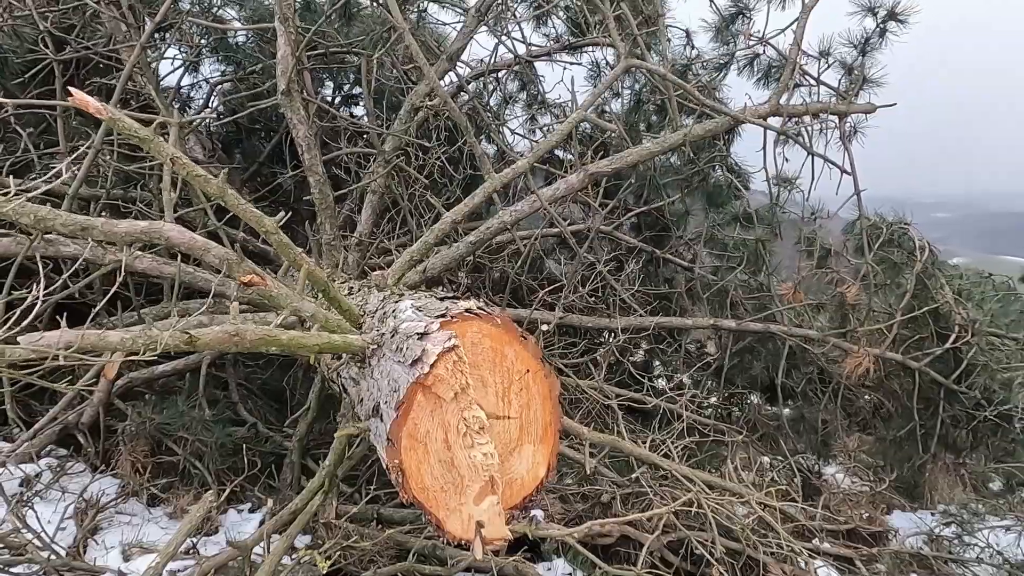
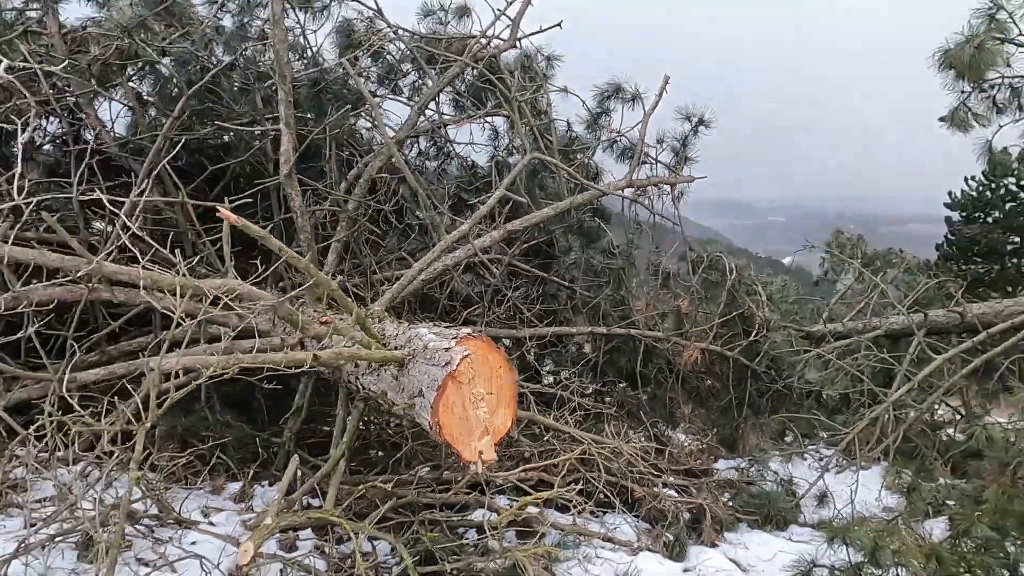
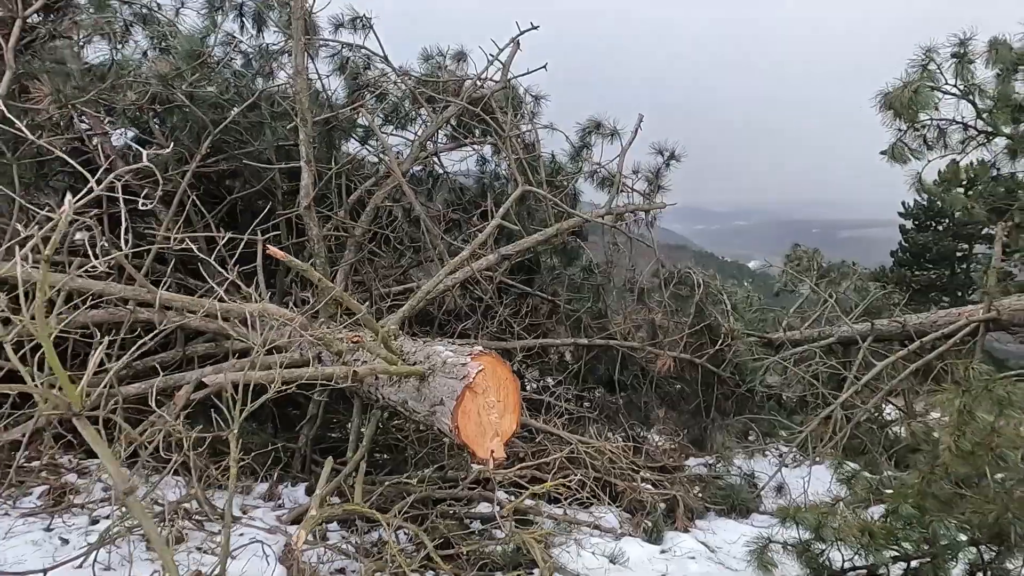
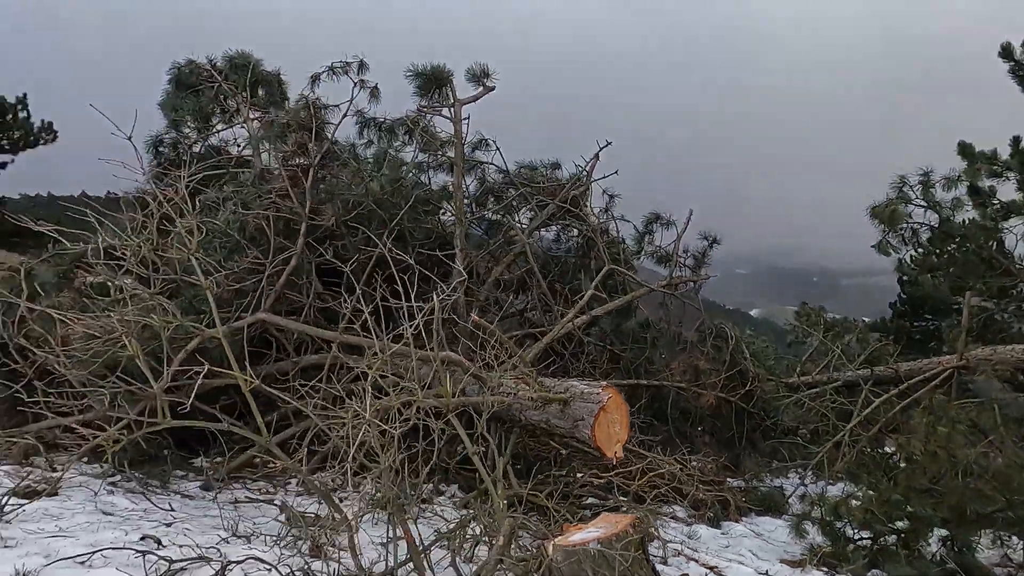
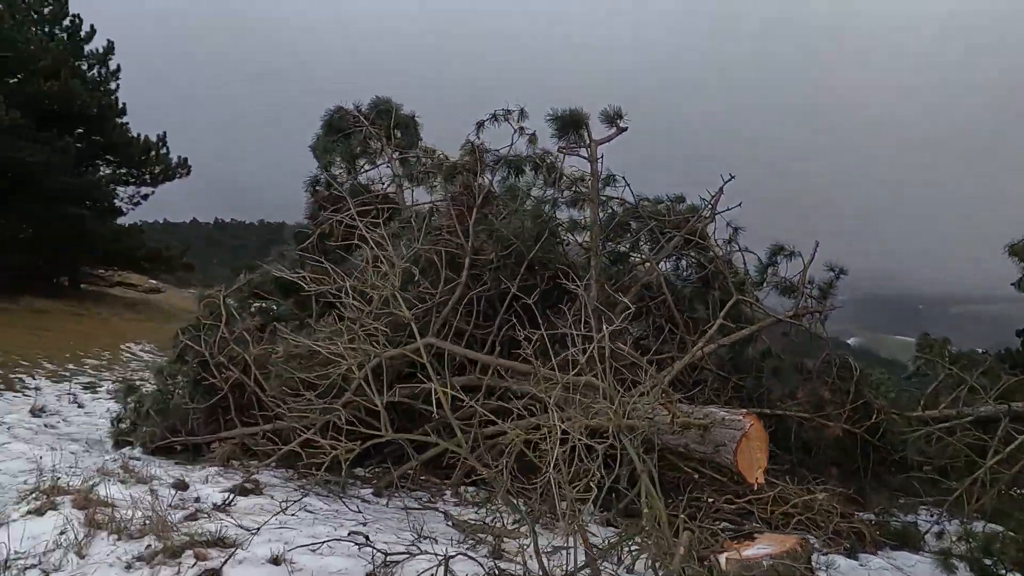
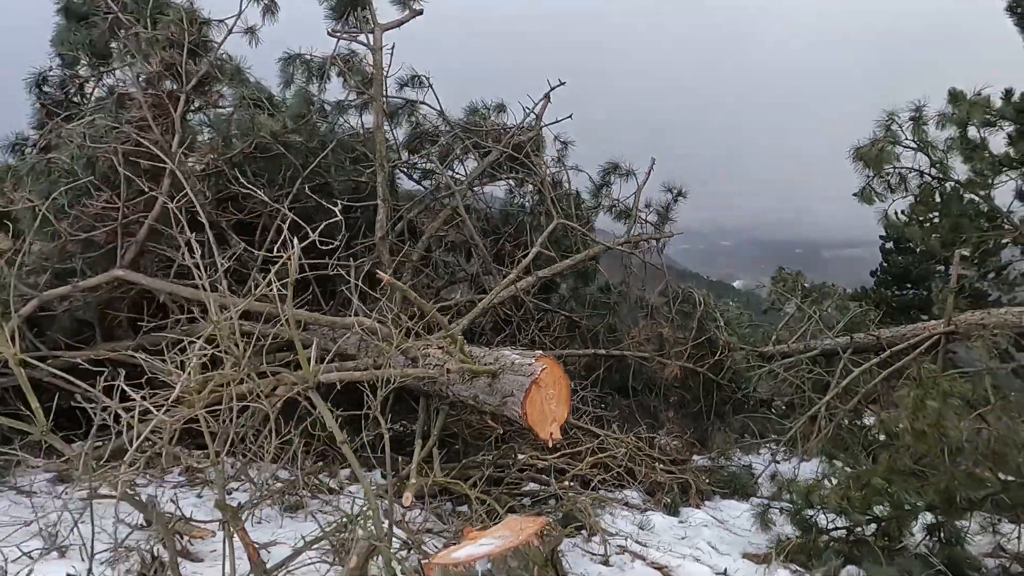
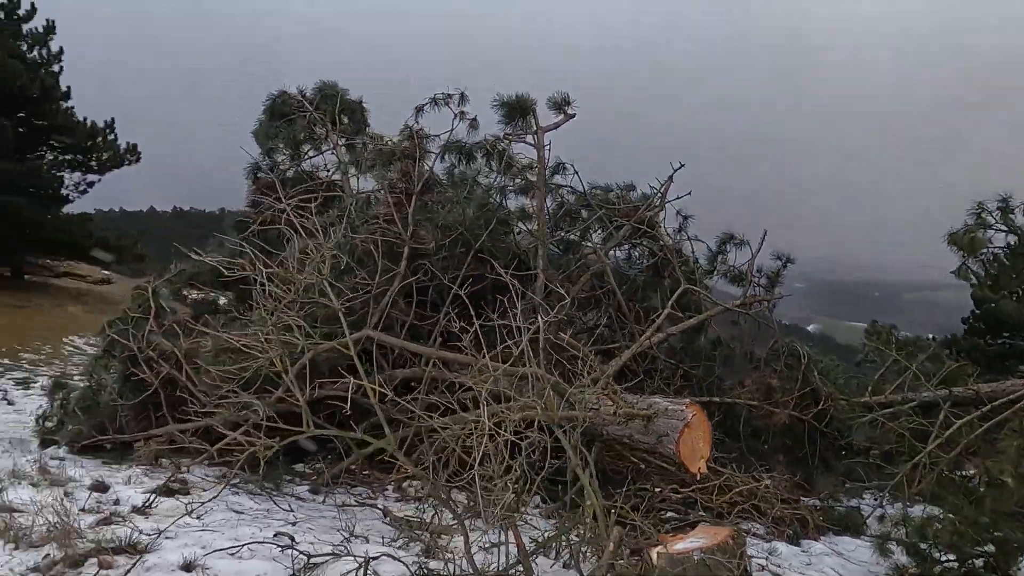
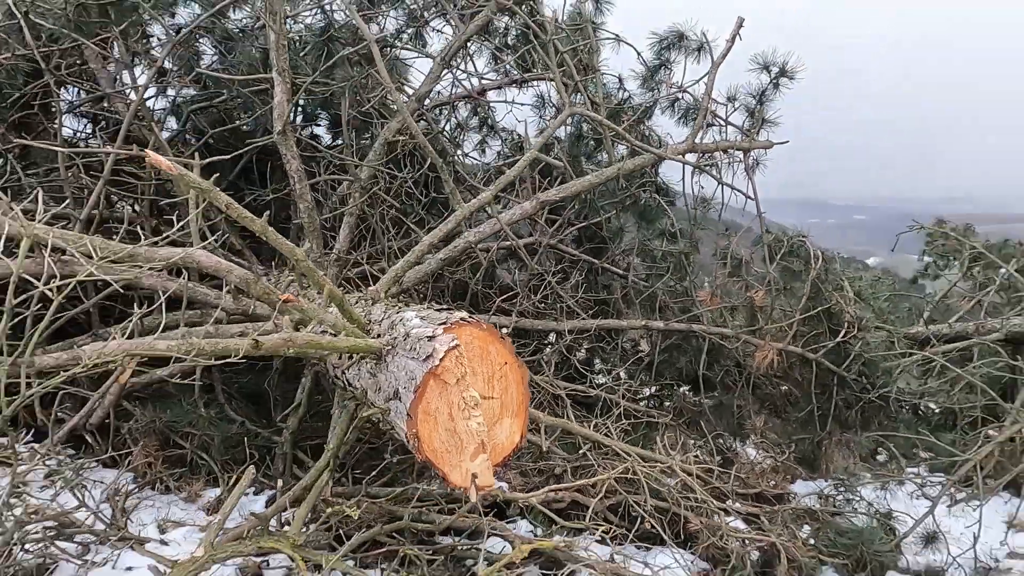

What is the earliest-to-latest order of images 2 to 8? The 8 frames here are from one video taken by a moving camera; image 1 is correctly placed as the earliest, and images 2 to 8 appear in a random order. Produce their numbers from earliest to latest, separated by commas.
8, 2, 3, 6, 4, 7, 5
